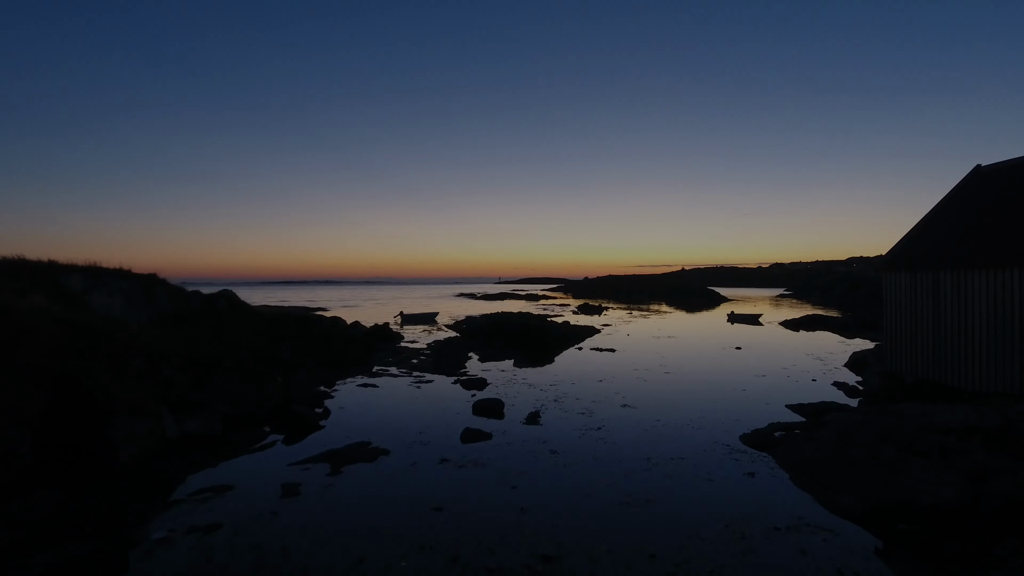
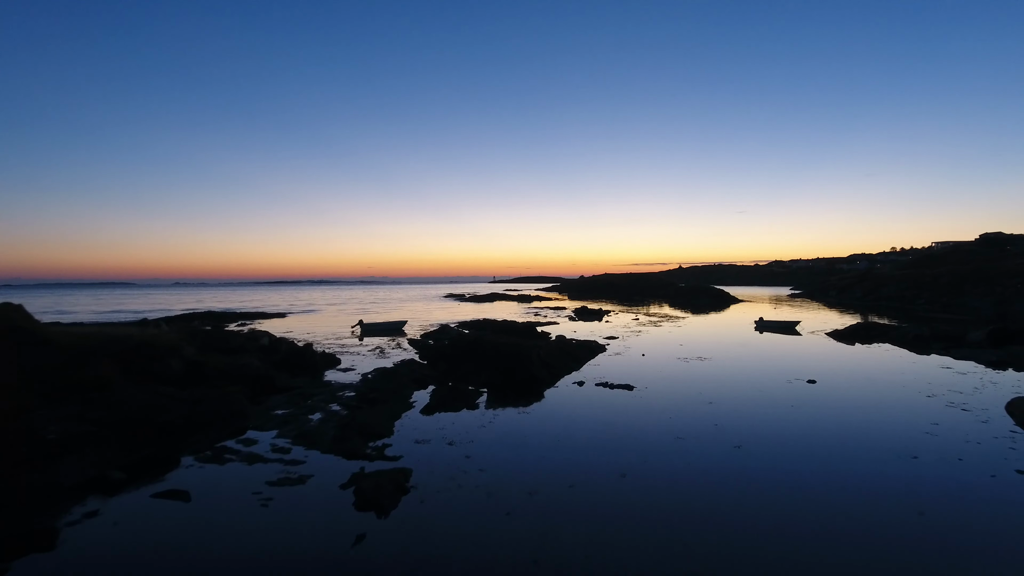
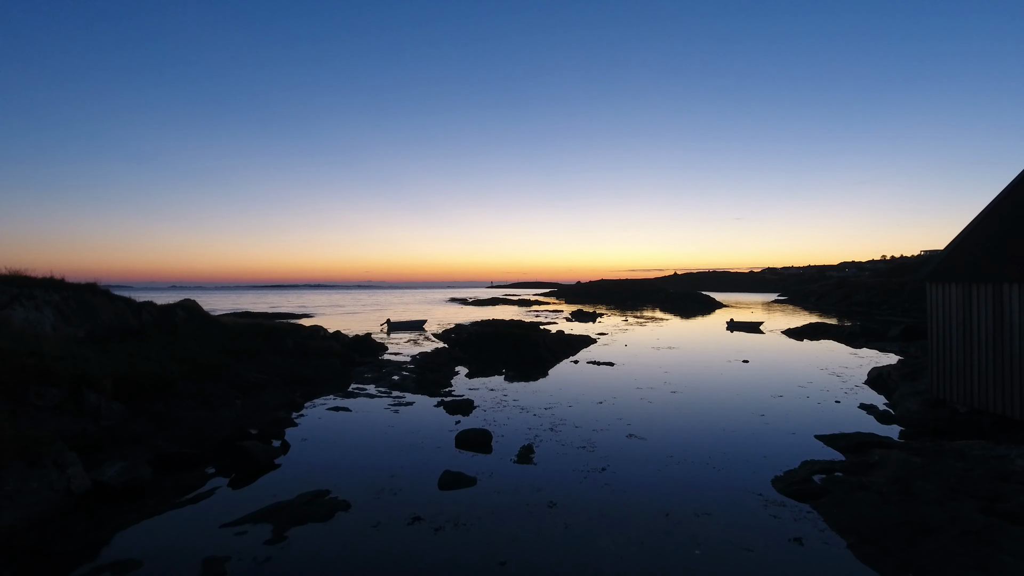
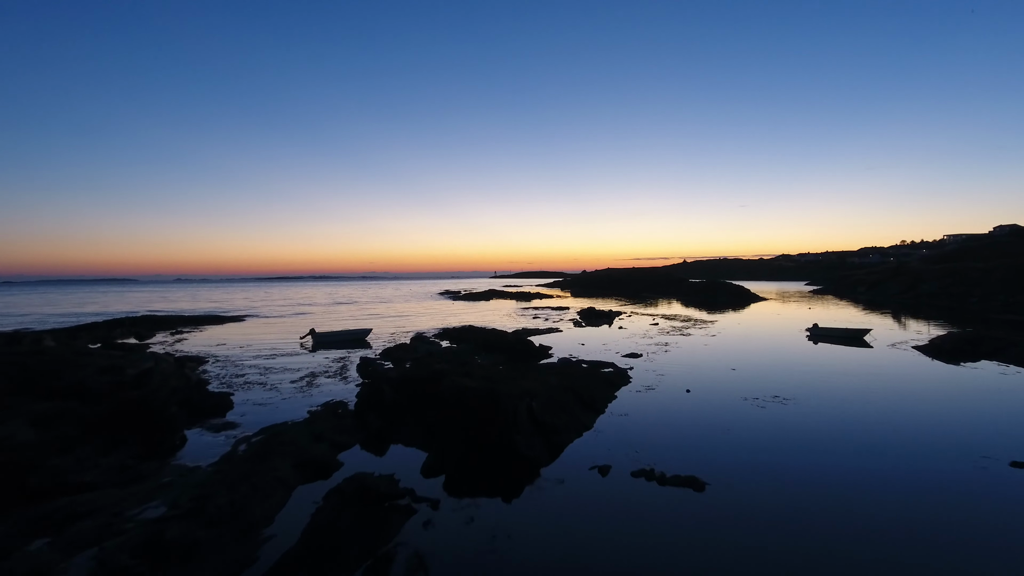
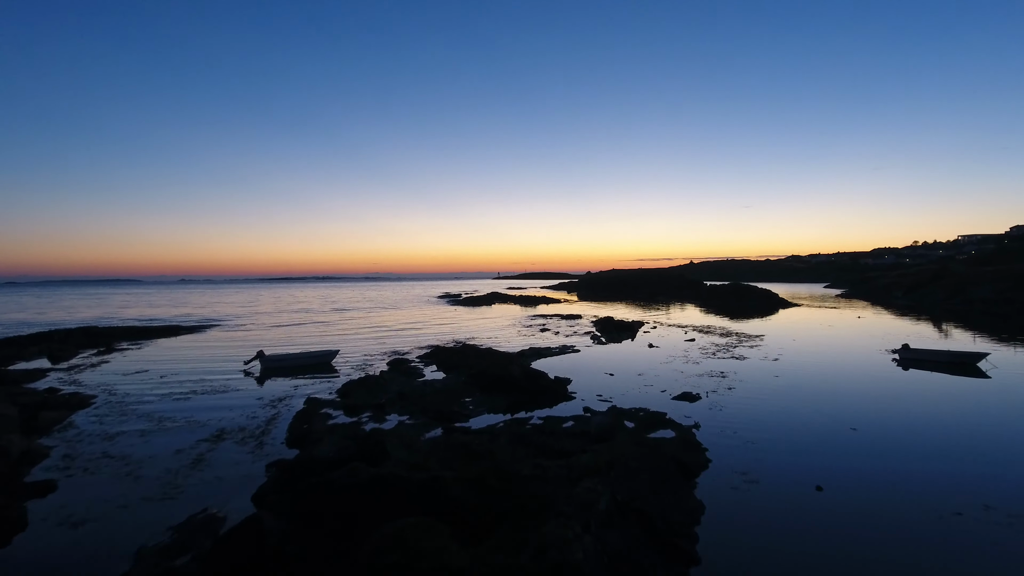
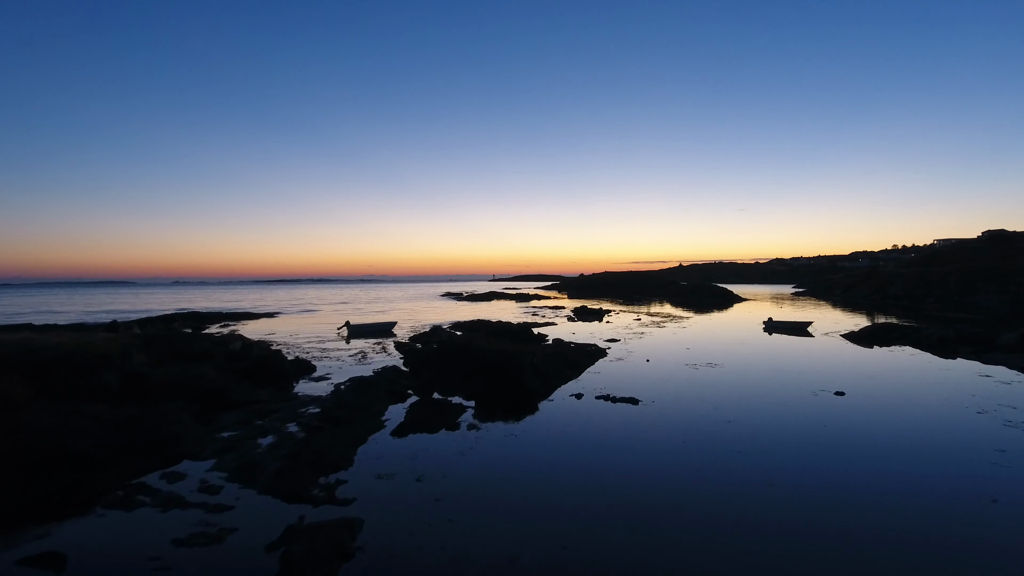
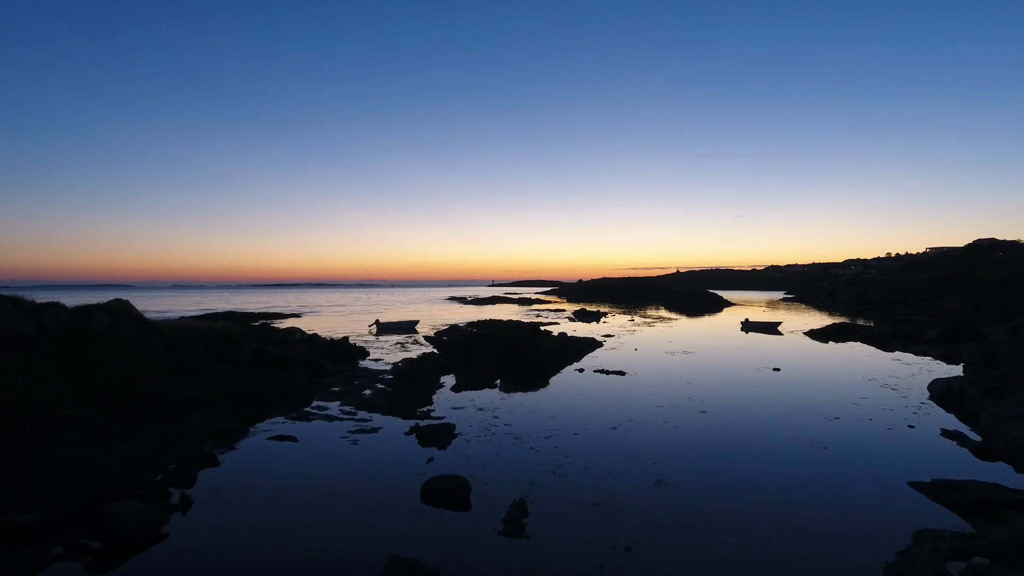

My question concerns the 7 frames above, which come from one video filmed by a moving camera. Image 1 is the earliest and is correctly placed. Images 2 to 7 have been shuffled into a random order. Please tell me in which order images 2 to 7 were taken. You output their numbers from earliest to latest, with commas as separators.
3, 7, 2, 6, 4, 5
